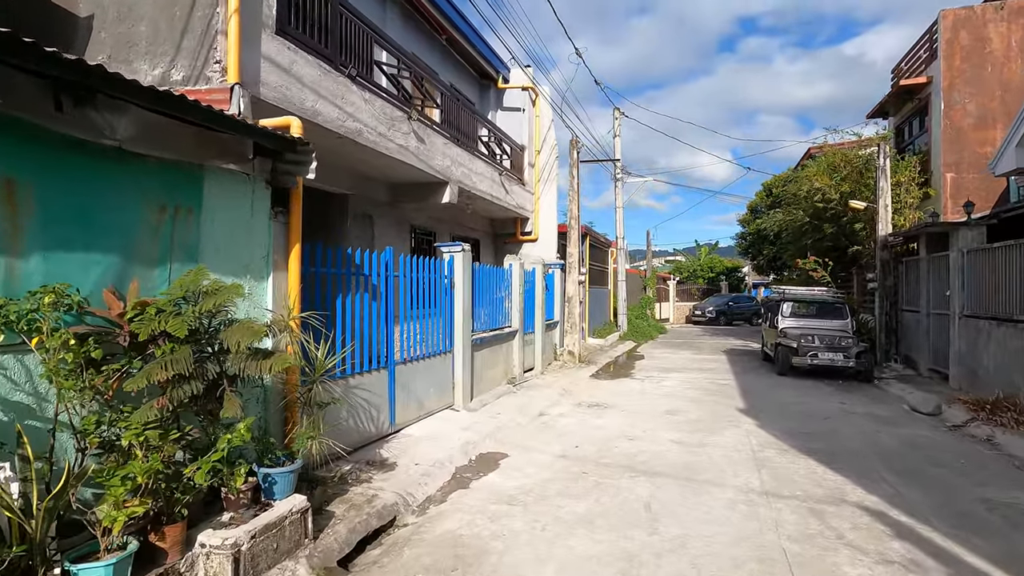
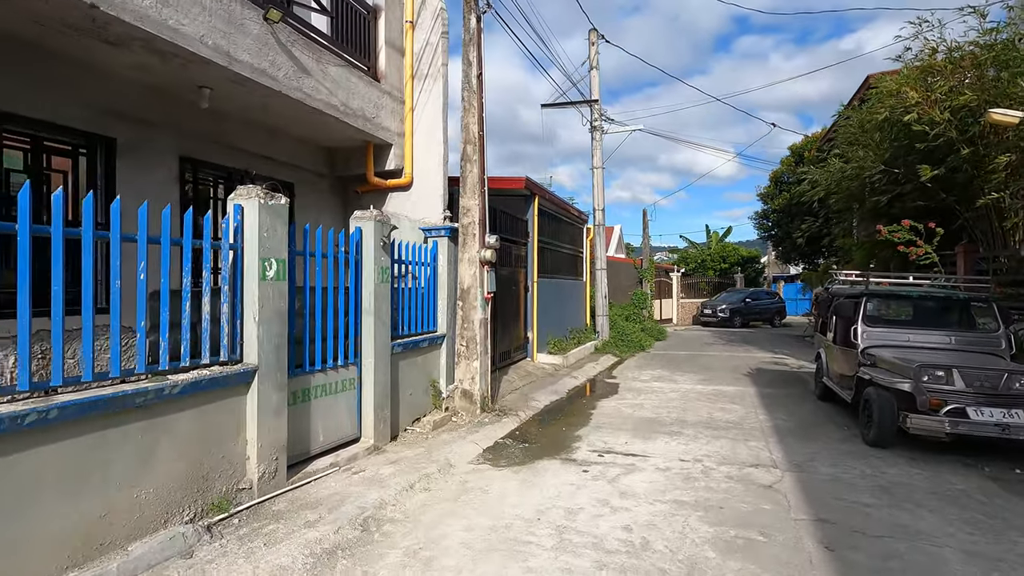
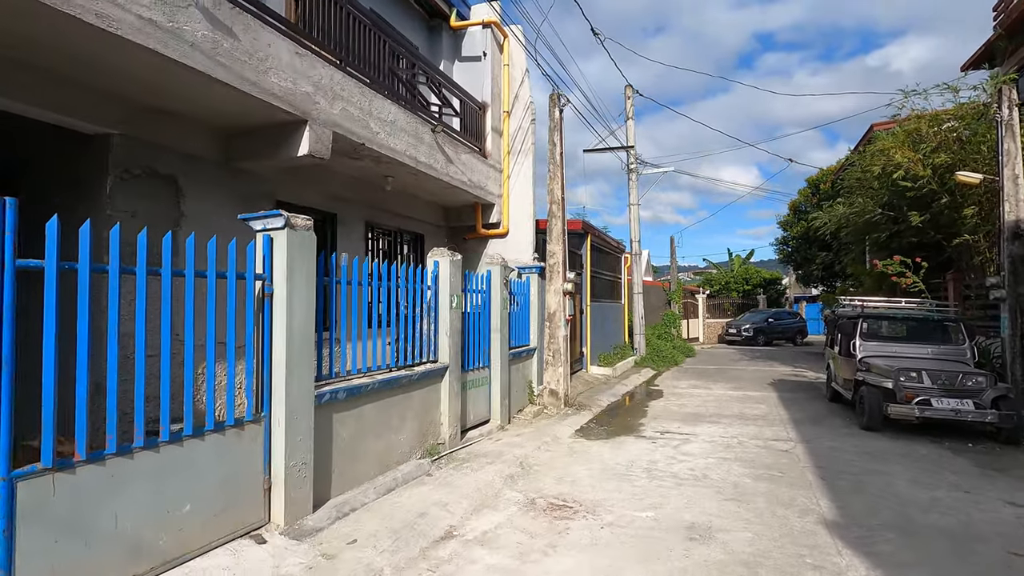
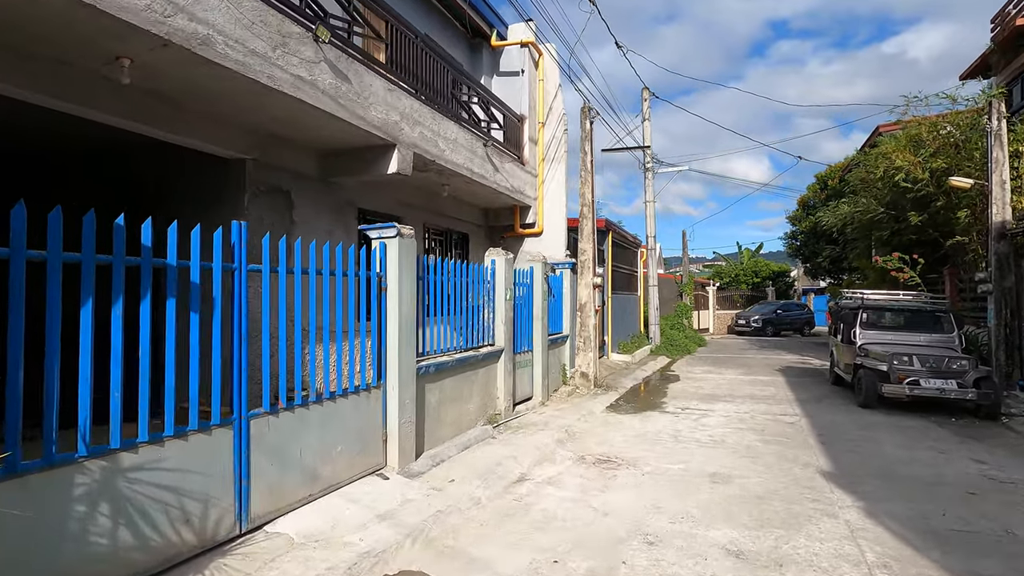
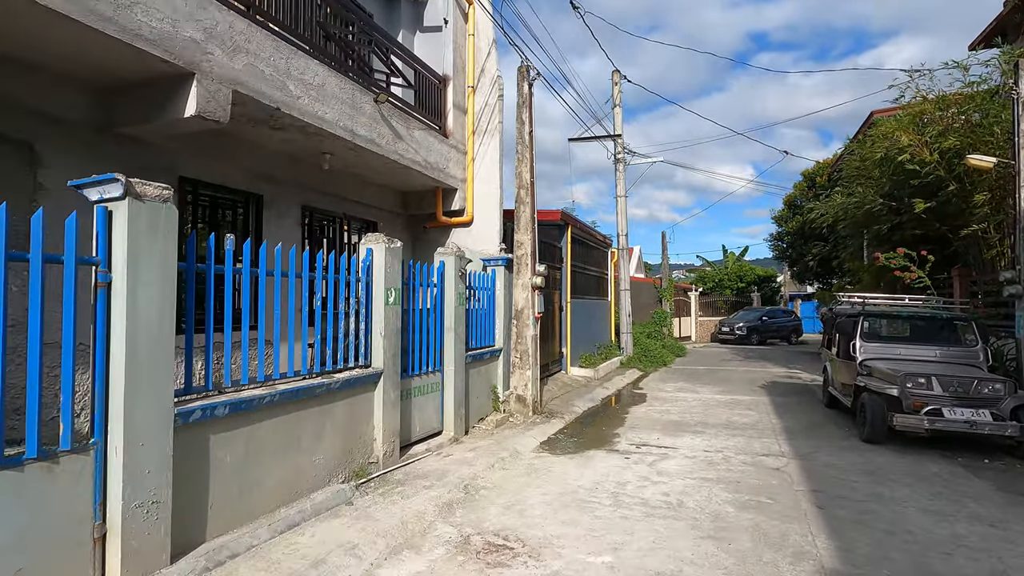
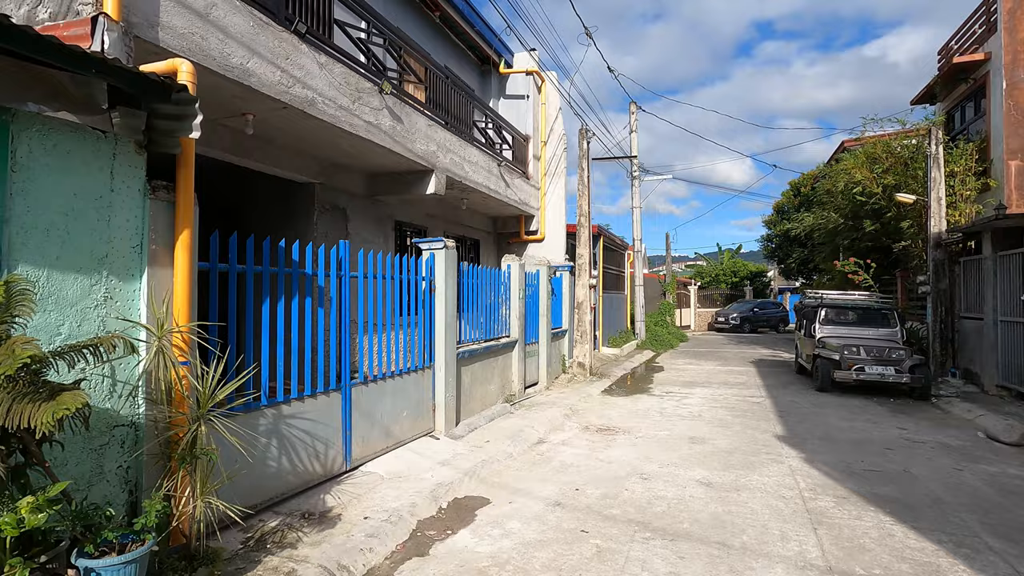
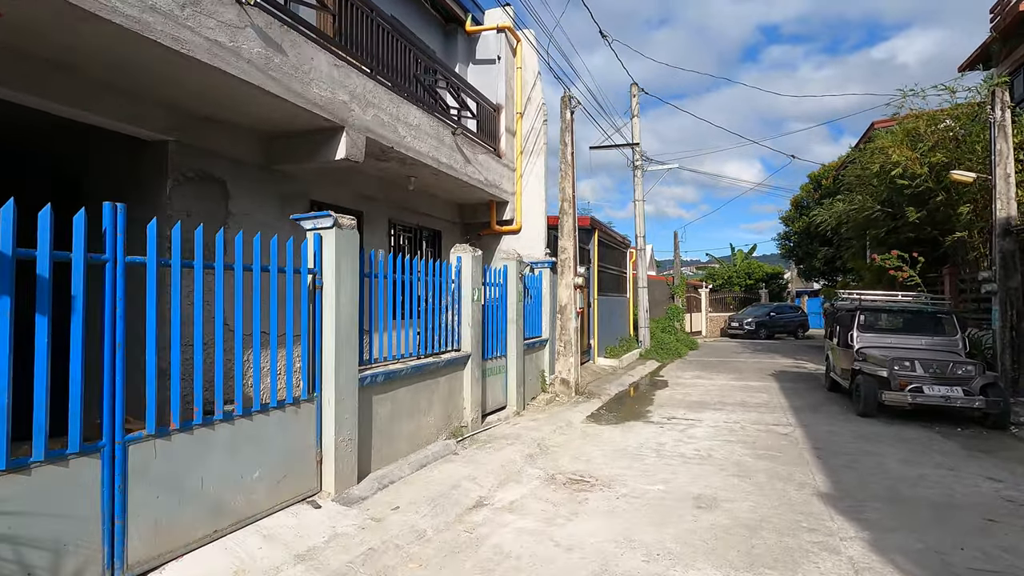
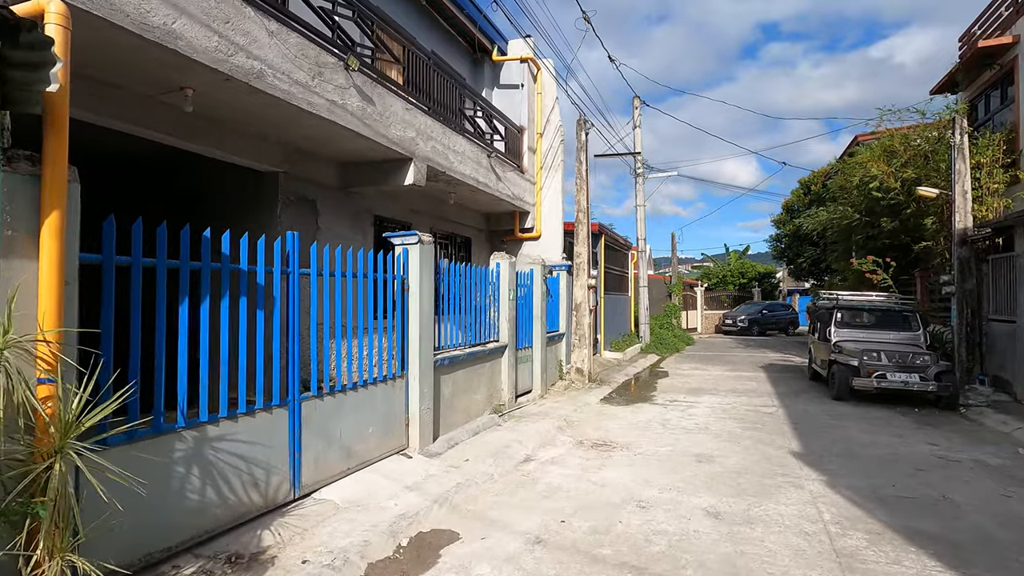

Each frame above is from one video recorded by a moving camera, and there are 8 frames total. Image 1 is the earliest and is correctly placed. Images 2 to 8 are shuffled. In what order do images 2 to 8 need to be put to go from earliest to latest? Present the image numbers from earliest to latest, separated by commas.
6, 8, 4, 7, 3, 5, 2
